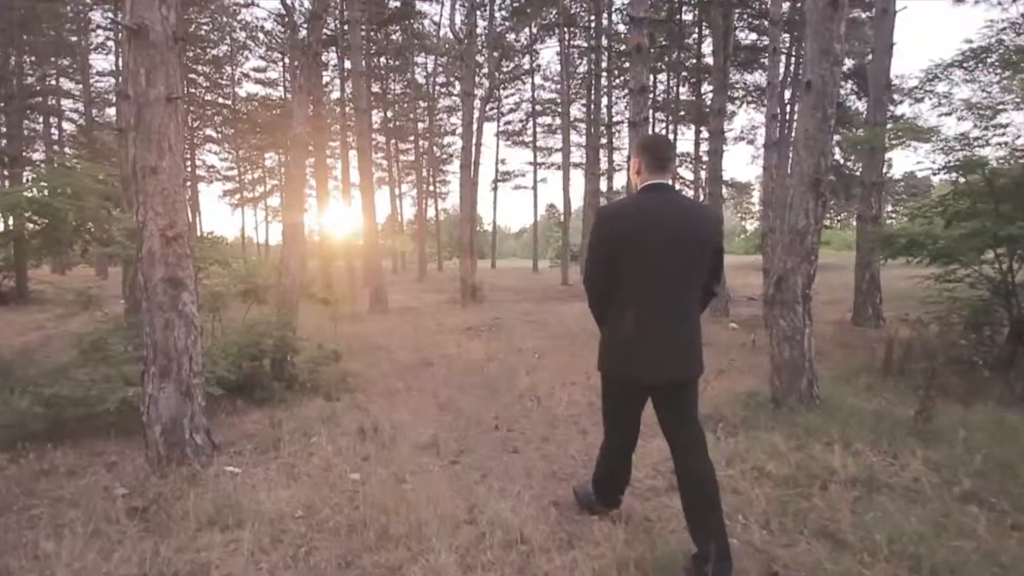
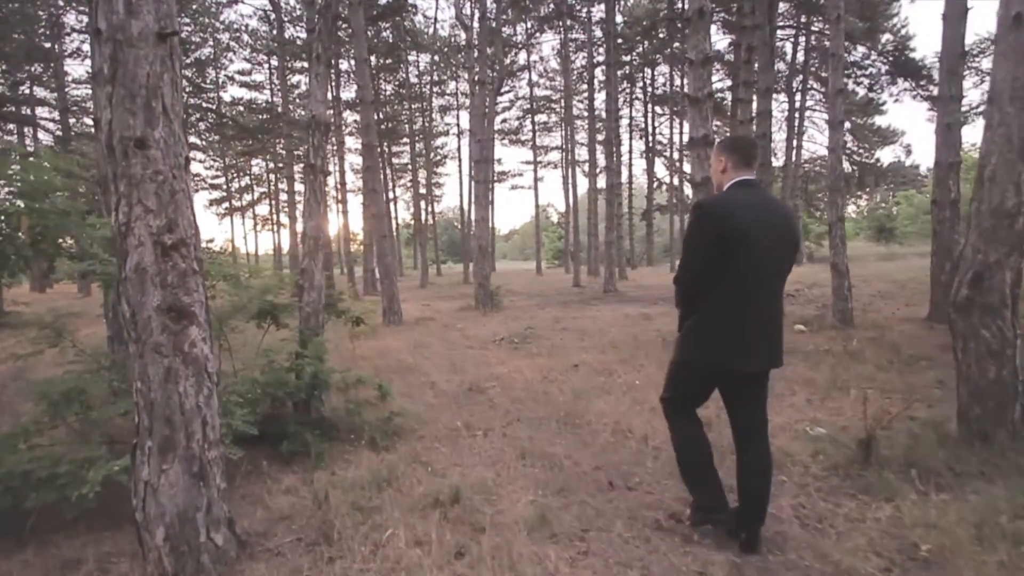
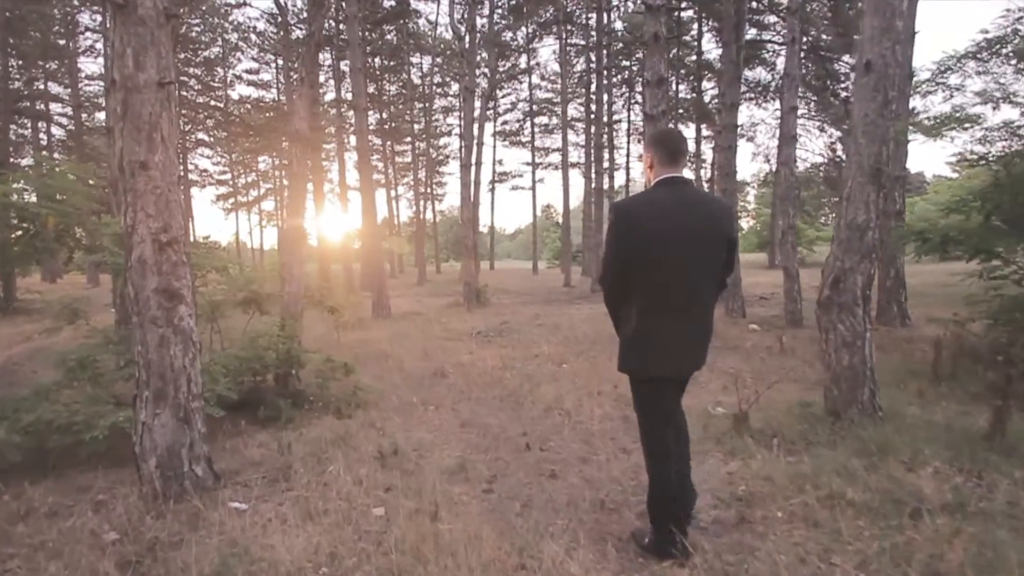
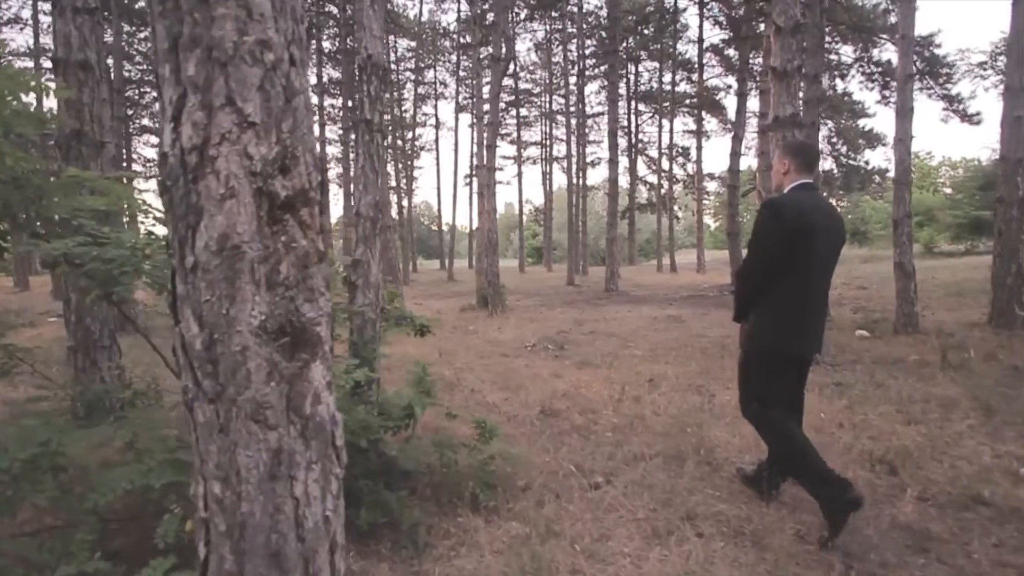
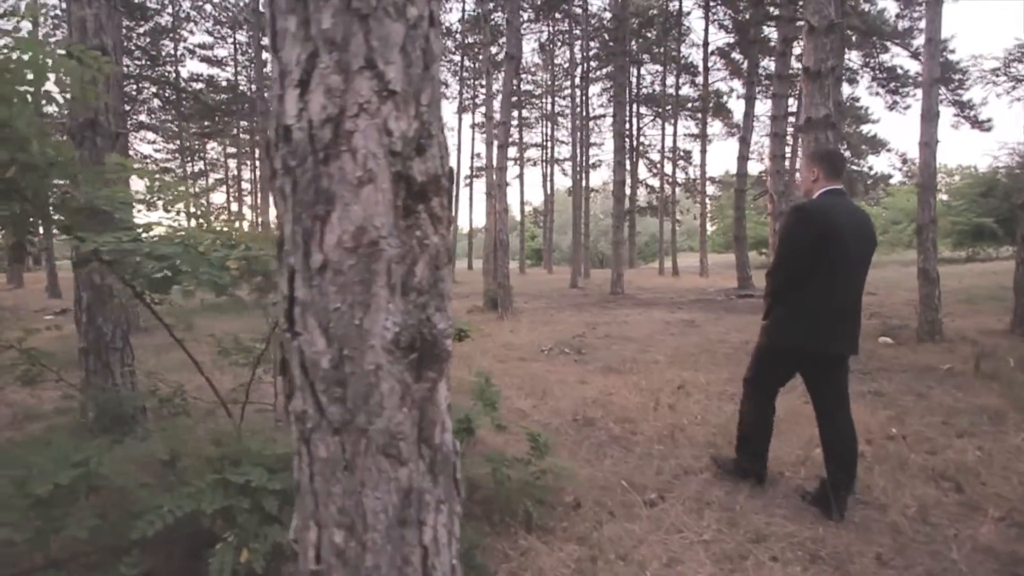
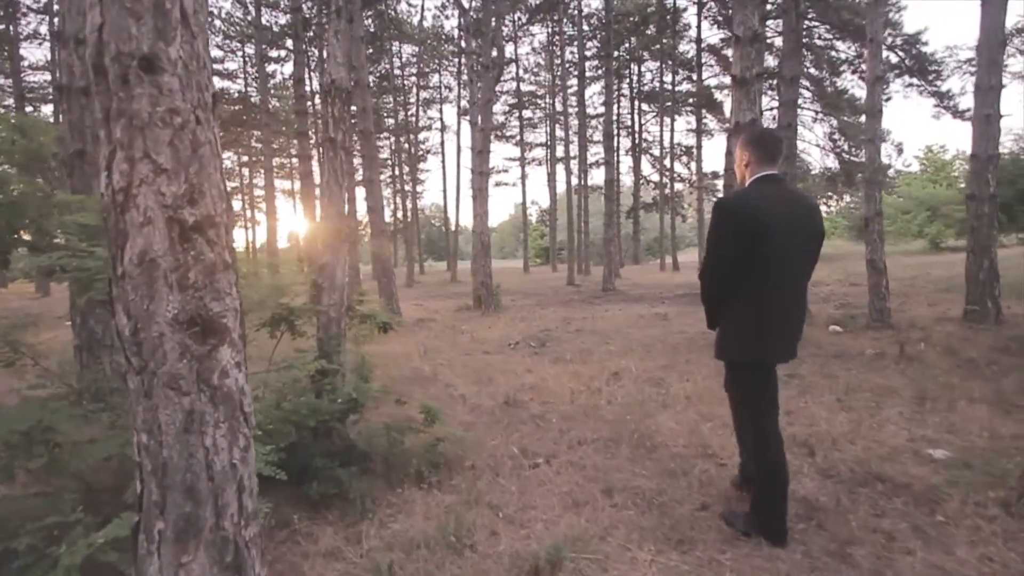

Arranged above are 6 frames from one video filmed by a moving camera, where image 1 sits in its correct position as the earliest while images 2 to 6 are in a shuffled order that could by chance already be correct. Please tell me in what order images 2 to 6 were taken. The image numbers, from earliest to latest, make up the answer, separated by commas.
3, 2, 6, 4, 5
